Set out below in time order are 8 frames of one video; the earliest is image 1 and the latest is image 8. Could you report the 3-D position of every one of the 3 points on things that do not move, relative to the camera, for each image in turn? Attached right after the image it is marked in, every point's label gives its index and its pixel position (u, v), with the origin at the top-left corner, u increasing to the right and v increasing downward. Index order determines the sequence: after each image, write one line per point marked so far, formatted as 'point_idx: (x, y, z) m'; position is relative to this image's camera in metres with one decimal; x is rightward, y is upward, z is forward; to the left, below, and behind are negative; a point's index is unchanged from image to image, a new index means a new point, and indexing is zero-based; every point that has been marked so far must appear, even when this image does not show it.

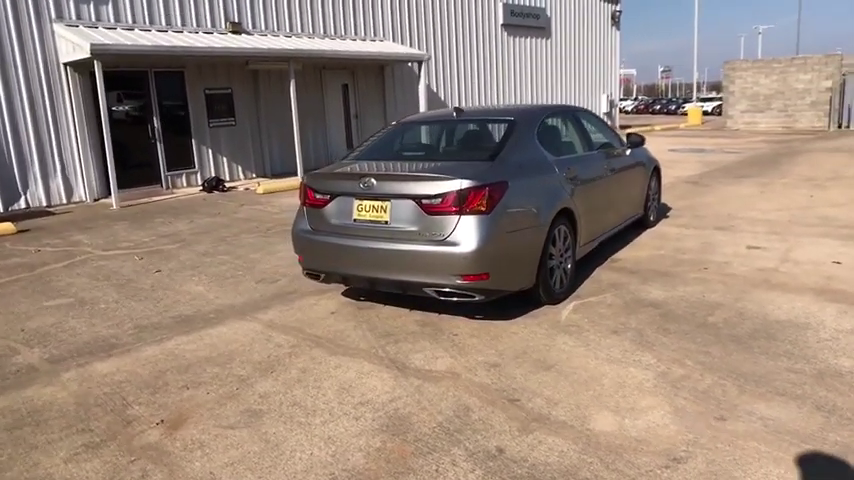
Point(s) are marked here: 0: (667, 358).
0: (+1.6, -0.8, +4.0) m
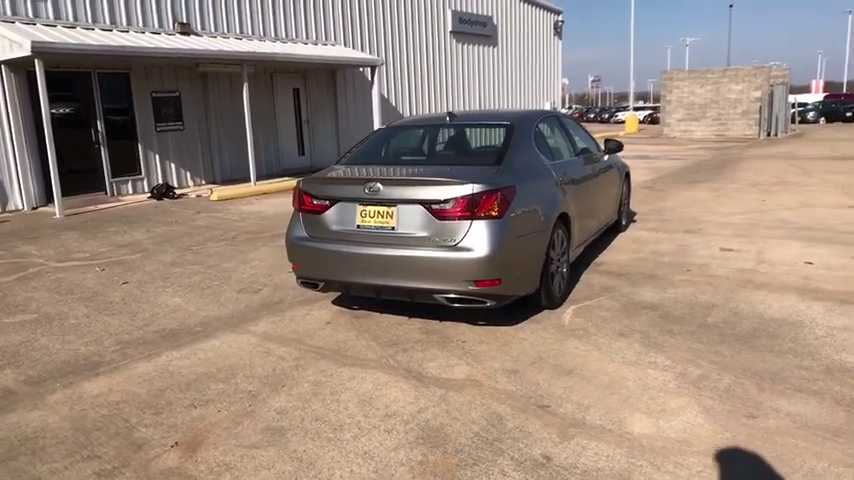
0: (+1.7, -0.8, +4.1) m
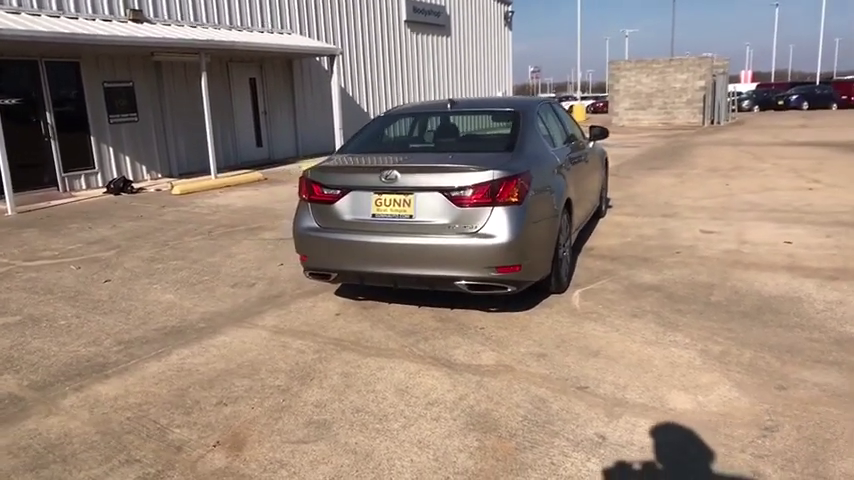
0: (+1.9, -0.7, +4.3) m
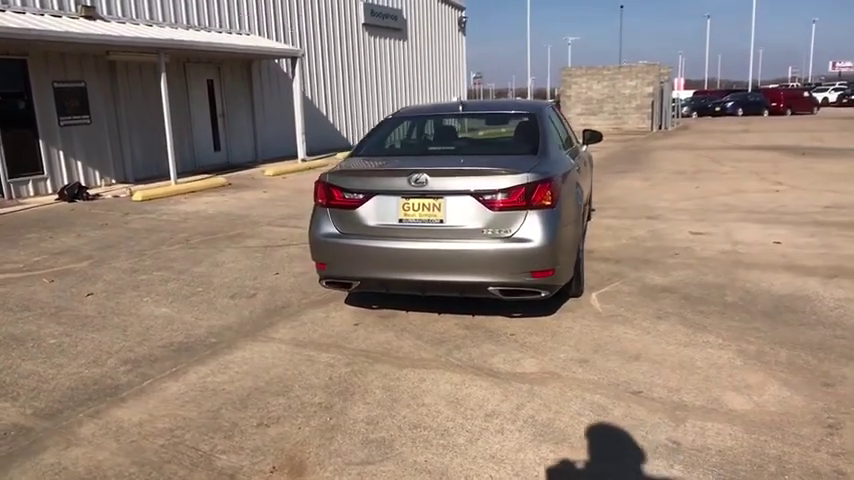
0: (+2.1, -0.7, +4.3) m
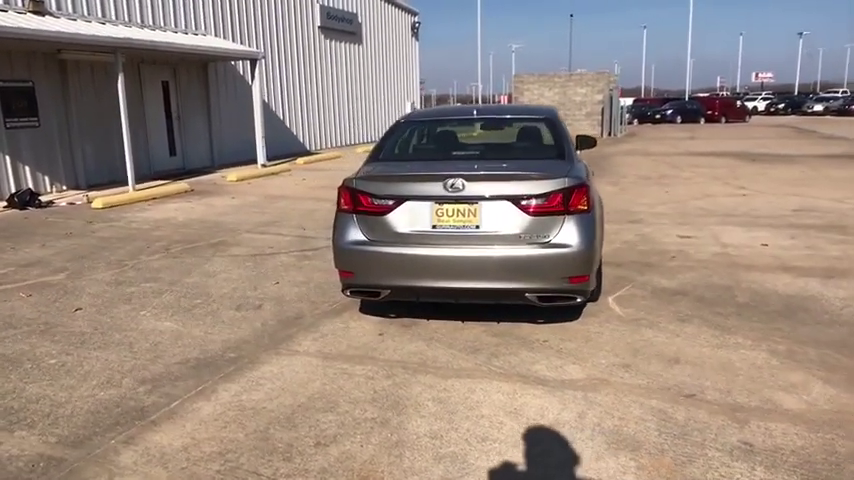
0: (+2.4, -0.7, +4.4) m
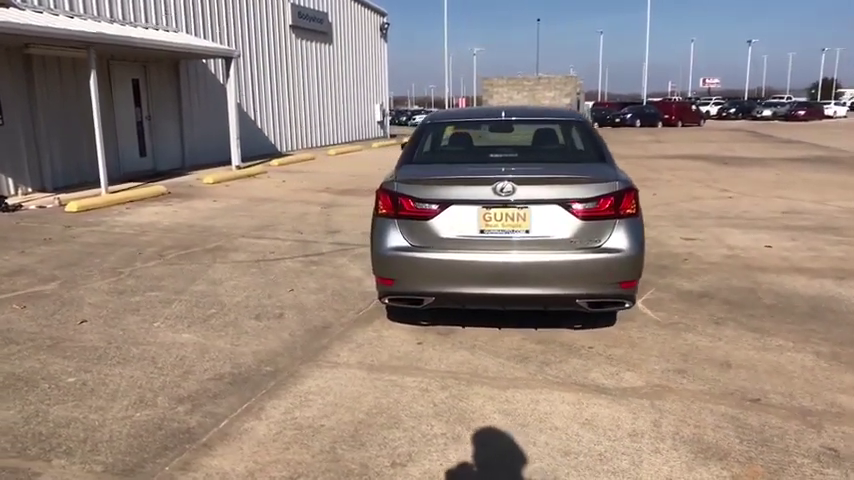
0: (+2.7, -0.7, +4.4) m
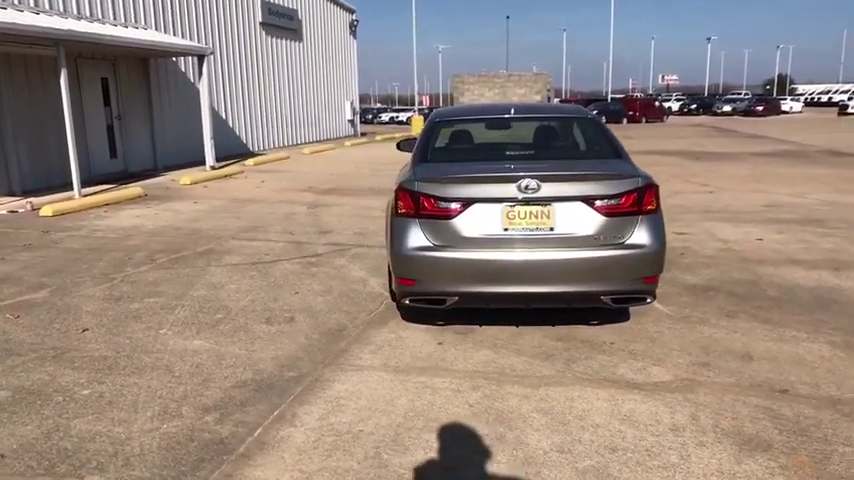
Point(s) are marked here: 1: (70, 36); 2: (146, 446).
0: (+2.9, -0.7, +4.6) m
1: (-6.7, +3.8, +11.3) m
2: (-1.5, -1.1, +3.2) m
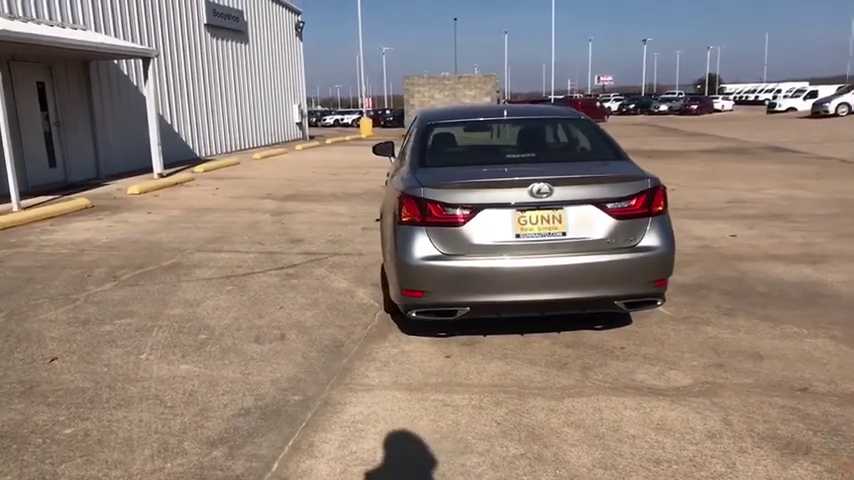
0: (+2.9, -0.6, +4.6) m
1: (-7.4, +3.5, +10.5) m
2: (-1.3, -1.2, +2.9) m
